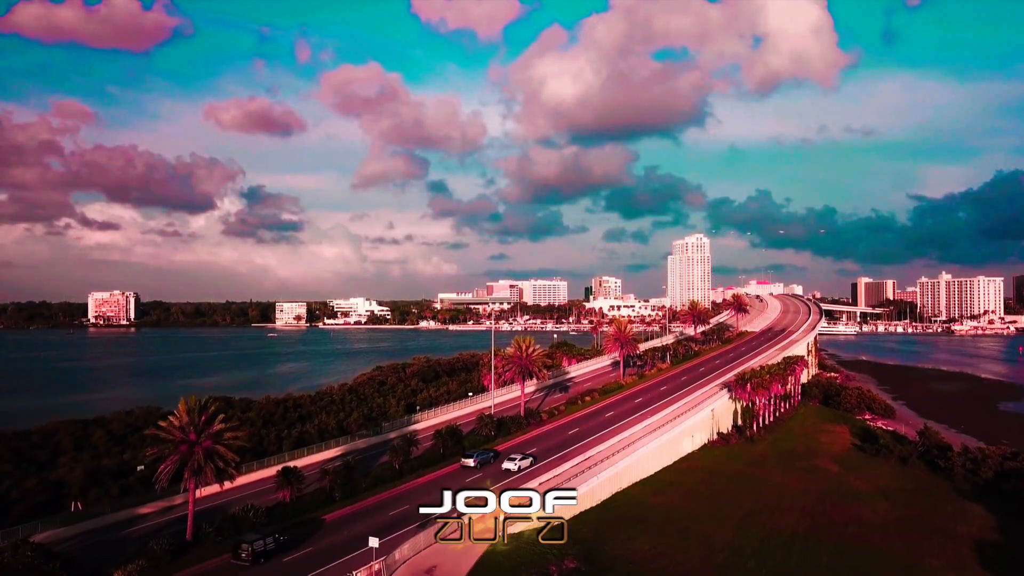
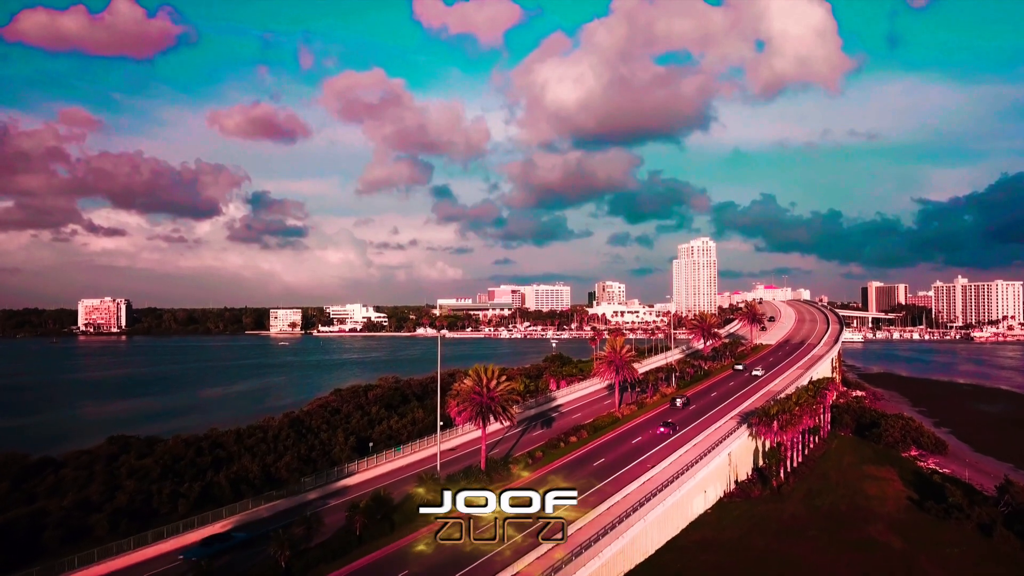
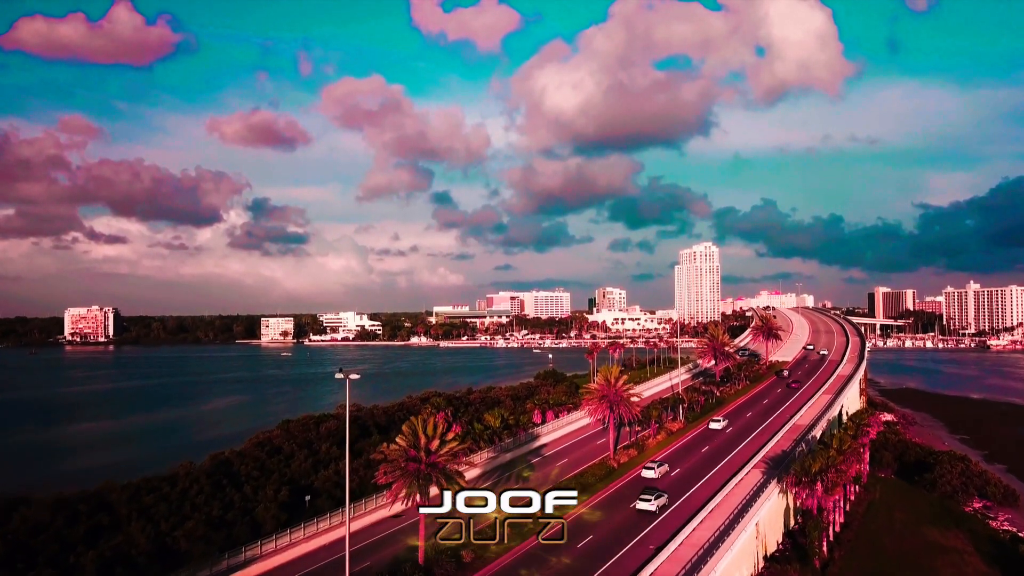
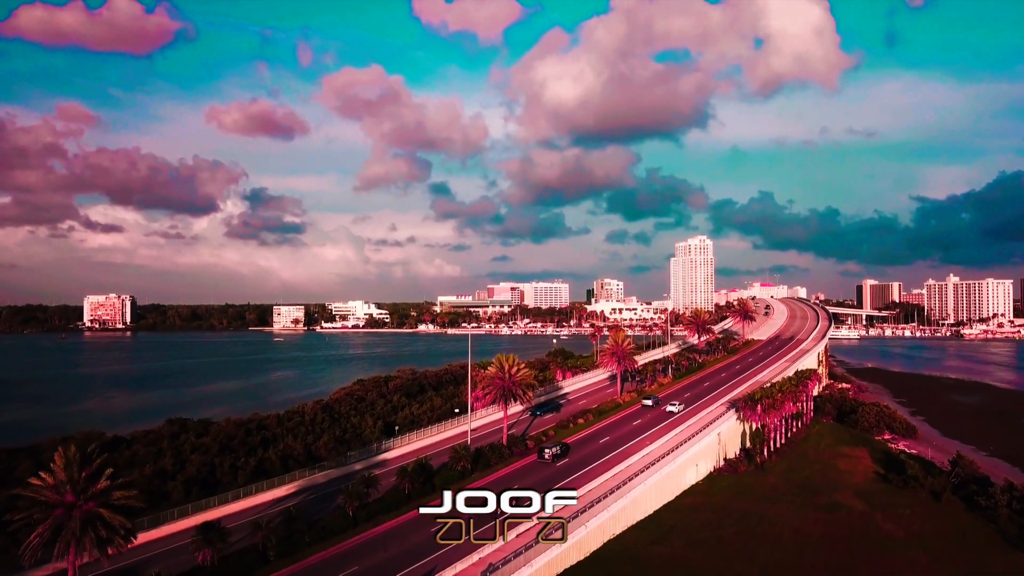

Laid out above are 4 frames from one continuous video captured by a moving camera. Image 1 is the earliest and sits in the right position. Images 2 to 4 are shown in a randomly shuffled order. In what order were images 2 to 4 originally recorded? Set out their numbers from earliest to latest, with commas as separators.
4, 2, 3
